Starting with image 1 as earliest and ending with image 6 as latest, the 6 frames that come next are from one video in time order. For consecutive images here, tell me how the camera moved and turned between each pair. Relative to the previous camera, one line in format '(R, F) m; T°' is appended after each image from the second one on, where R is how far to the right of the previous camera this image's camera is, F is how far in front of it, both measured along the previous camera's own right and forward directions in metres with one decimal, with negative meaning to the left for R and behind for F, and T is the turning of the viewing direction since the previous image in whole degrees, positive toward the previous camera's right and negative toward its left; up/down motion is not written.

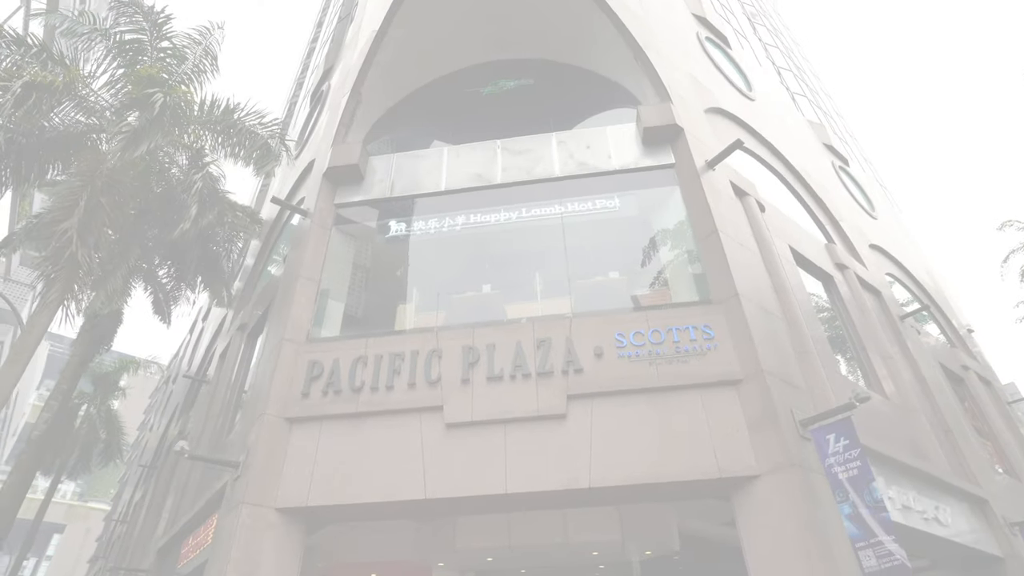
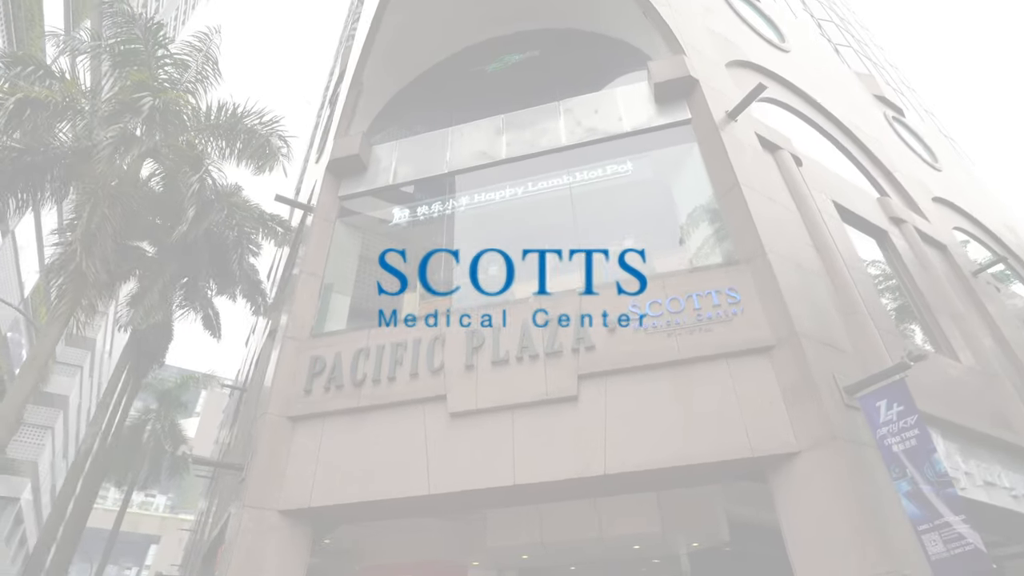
(+1.0, +0.9) m; -5°
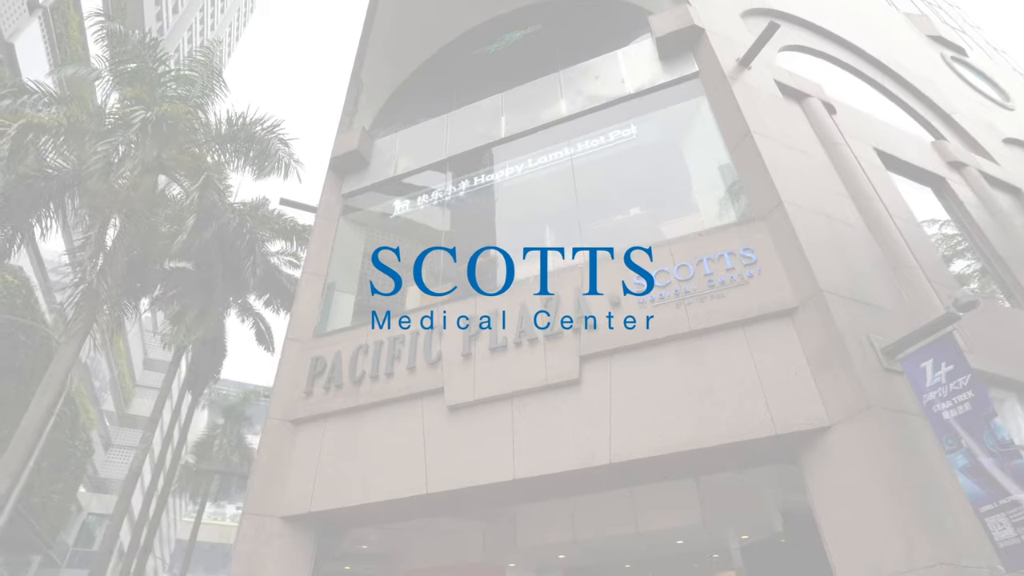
(+1.1, +0.8) m; -6°
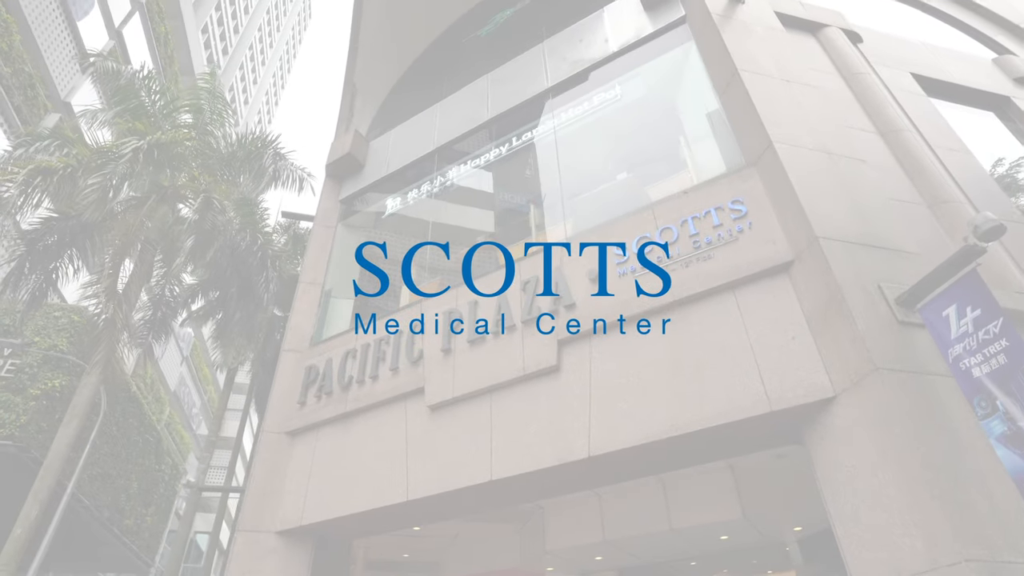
(+1.6, +0.9) m; -7°
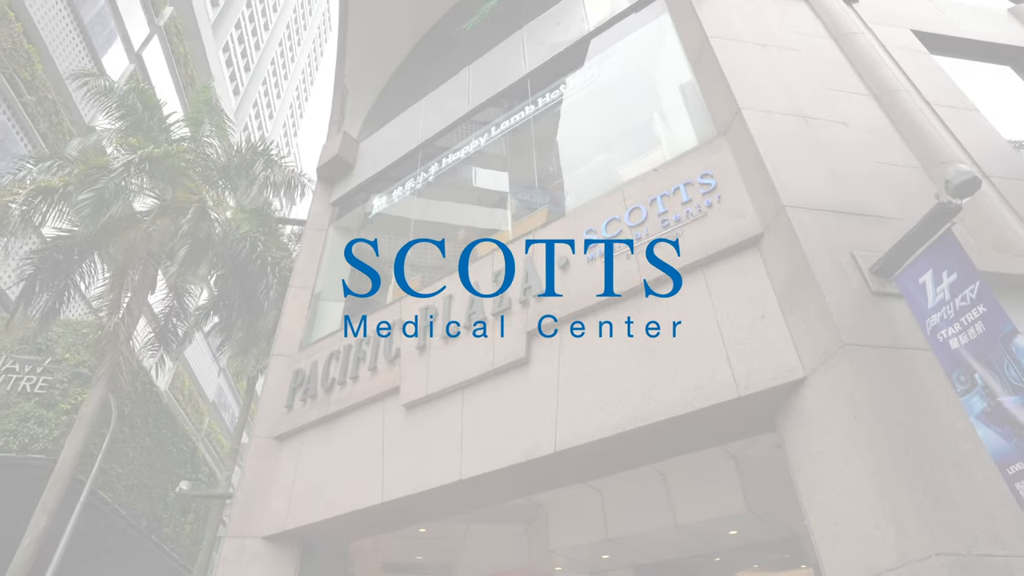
(+1.0, +0.3) m; -4°
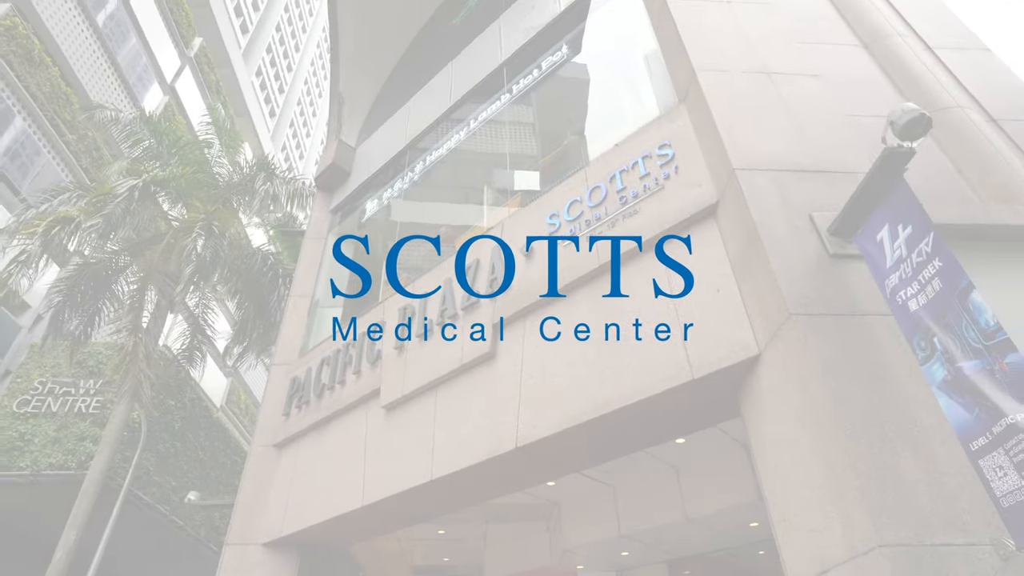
(+1.2, +0.3) m; -5°
